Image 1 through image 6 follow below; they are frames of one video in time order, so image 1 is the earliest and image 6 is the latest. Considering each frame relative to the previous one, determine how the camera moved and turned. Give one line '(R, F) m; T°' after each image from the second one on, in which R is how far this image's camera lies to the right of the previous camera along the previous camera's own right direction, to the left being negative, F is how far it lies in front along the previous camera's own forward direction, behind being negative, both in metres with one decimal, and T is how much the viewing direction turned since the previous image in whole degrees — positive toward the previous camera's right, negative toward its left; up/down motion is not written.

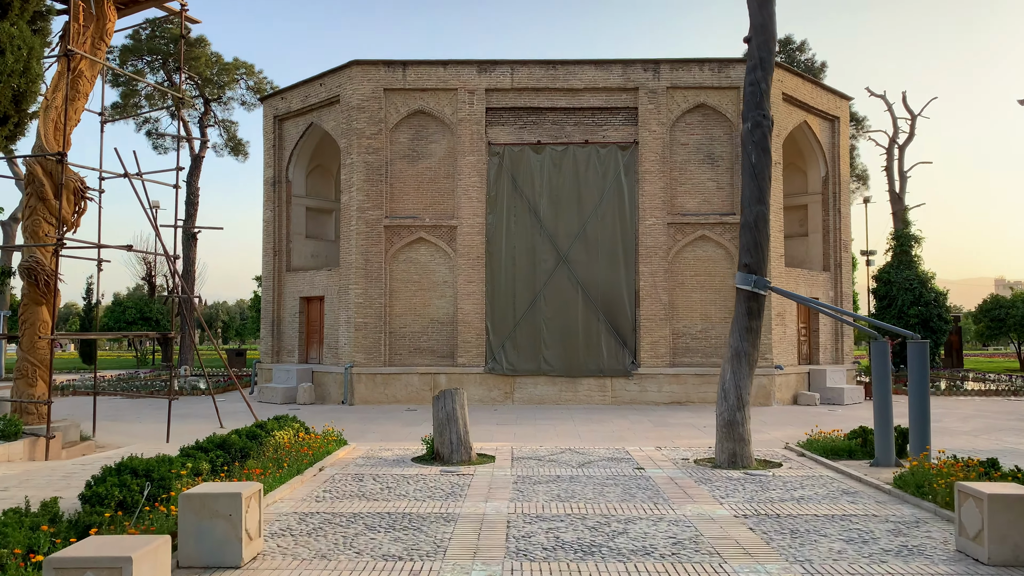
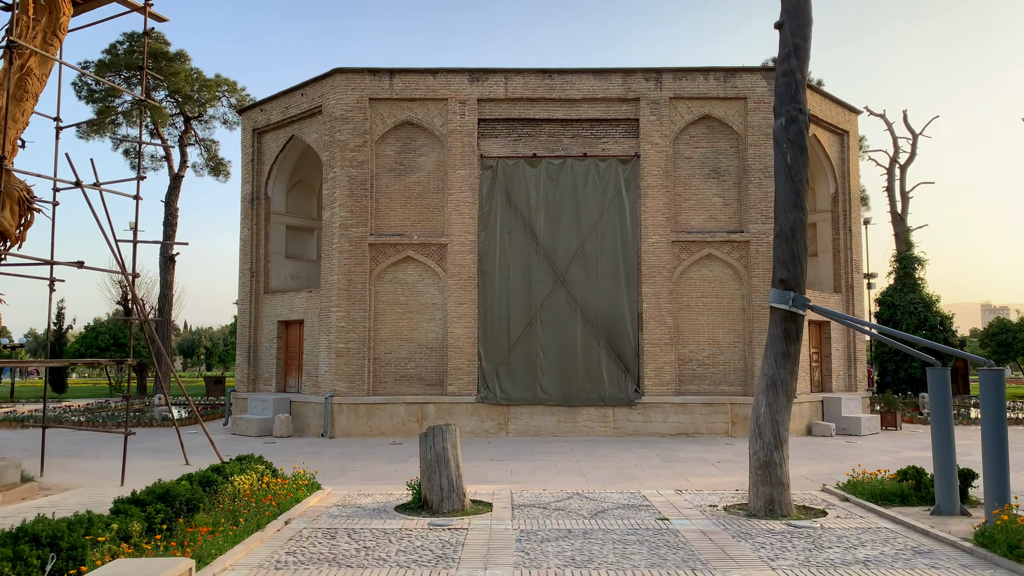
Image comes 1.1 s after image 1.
(-0.1, +1.2) m; +1°
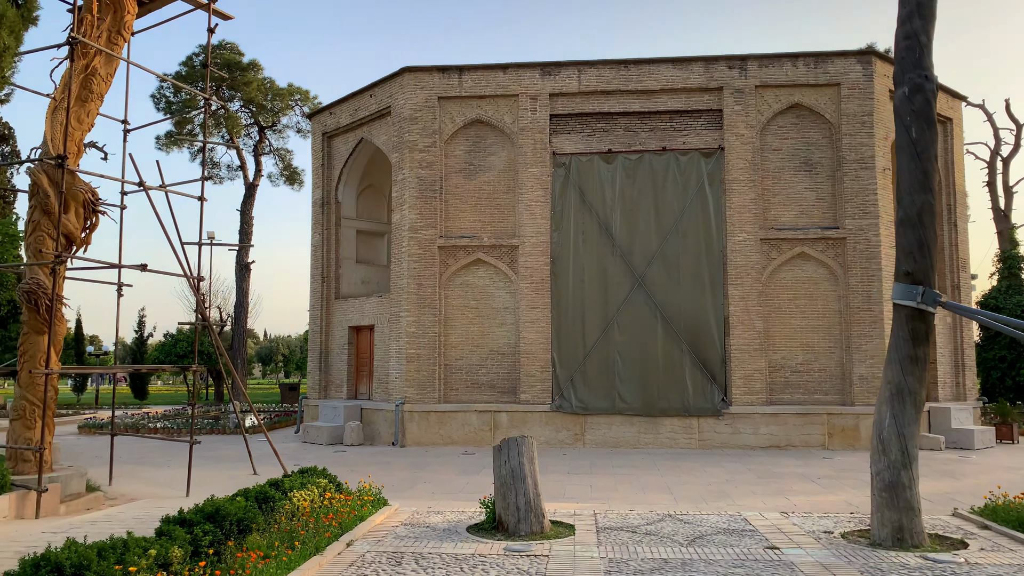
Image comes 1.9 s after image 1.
(-0.1, +0.8) m; -5°
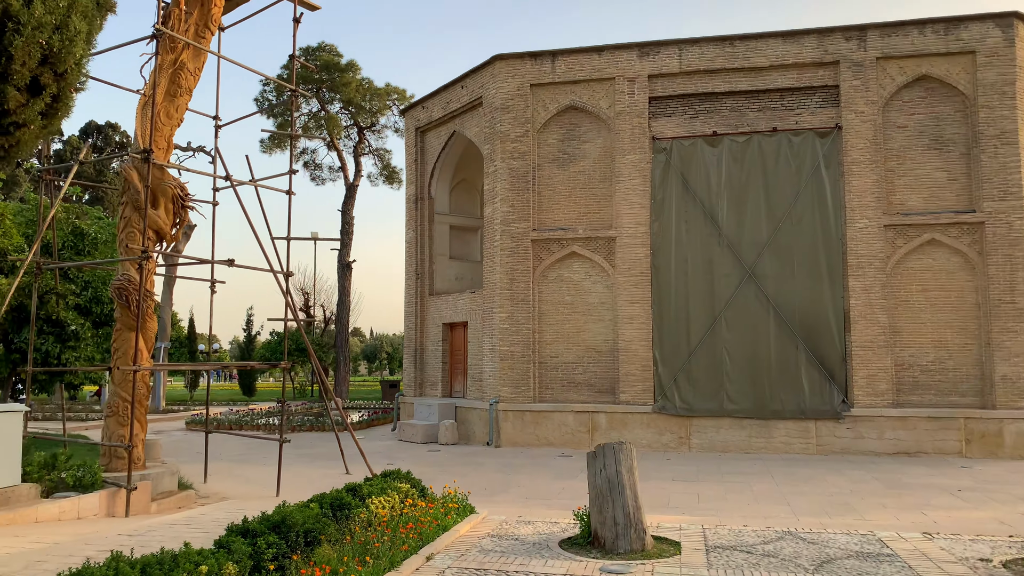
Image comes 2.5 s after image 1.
(0.0, +0.7) m; -7°
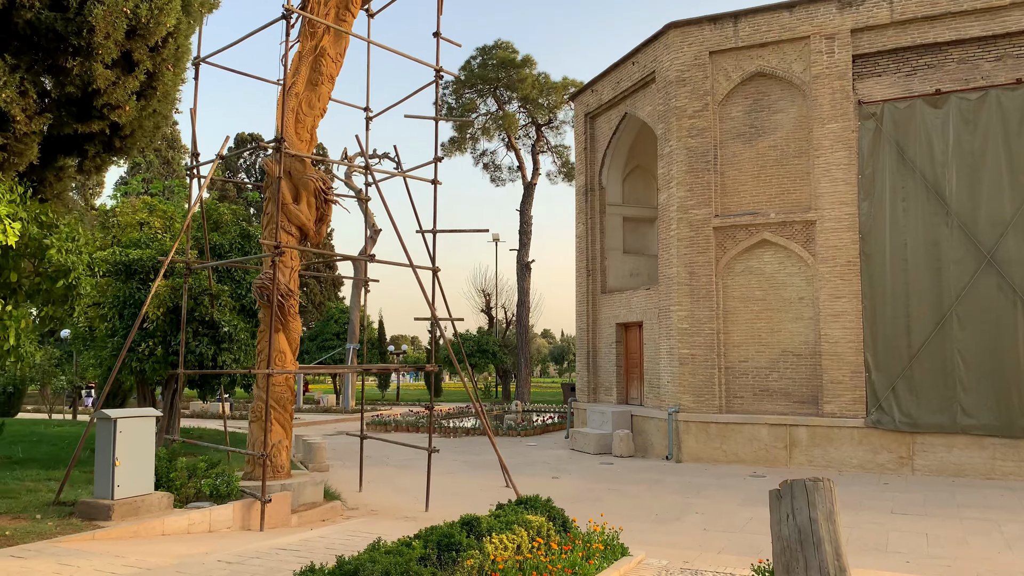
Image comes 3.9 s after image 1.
(+0.3, +1.4) m; -14°
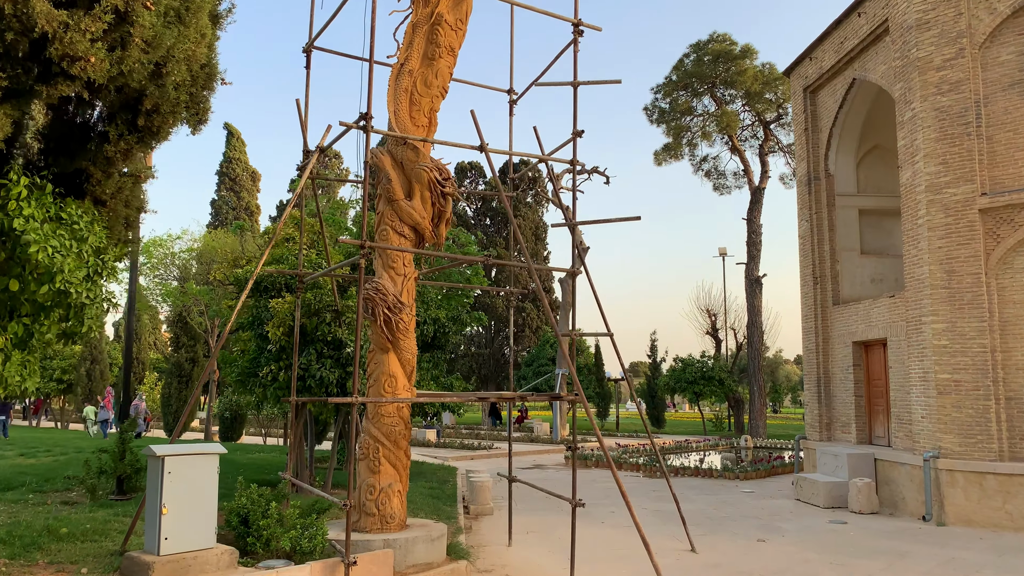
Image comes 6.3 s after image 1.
(+0.8, +2.3) m; -17°
